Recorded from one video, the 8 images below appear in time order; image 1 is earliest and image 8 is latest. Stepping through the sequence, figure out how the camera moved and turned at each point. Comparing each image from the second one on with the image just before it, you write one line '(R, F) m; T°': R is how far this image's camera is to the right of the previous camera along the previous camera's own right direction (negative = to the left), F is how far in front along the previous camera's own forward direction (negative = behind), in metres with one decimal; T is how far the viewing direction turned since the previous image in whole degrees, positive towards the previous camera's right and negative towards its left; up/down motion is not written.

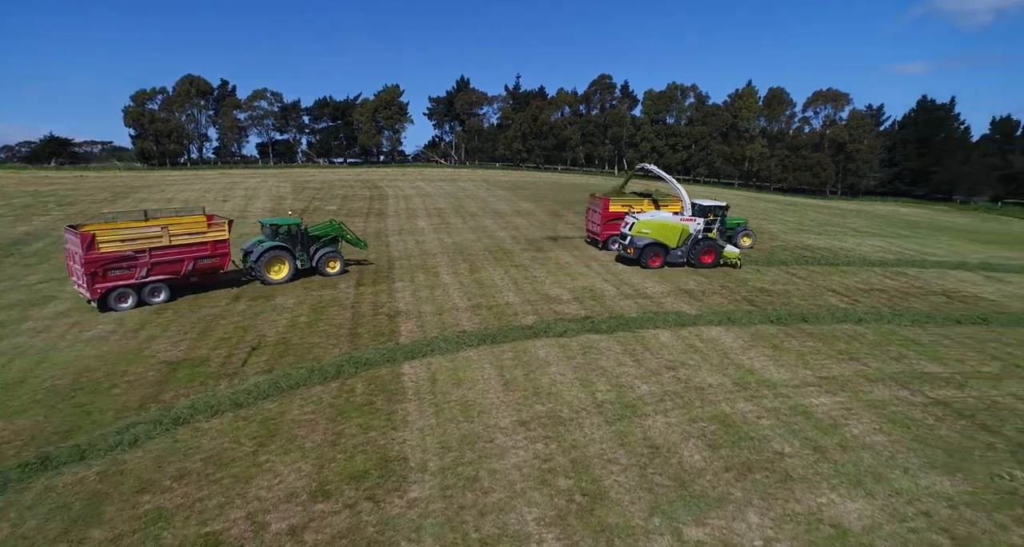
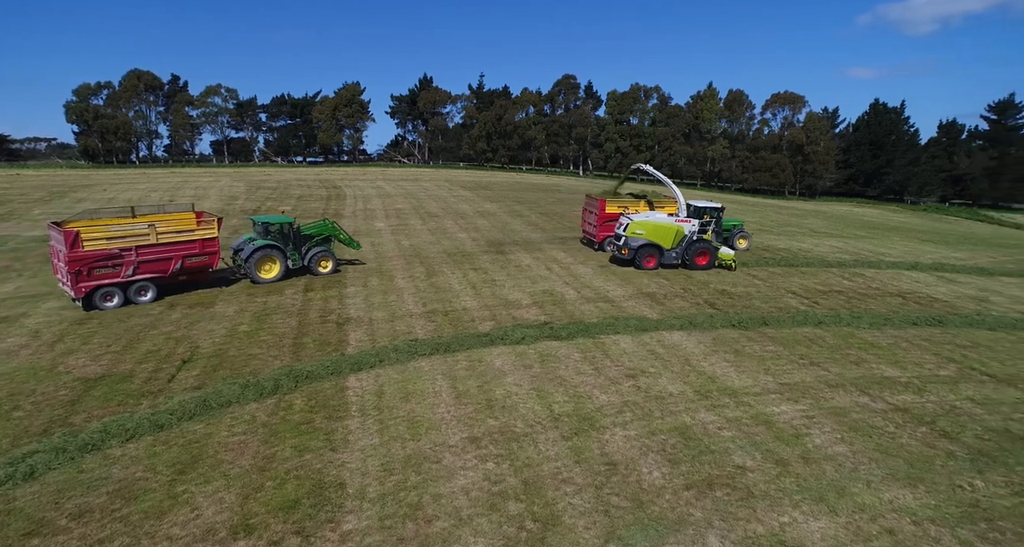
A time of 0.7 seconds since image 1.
(+0.3, +0.5) m; +3°
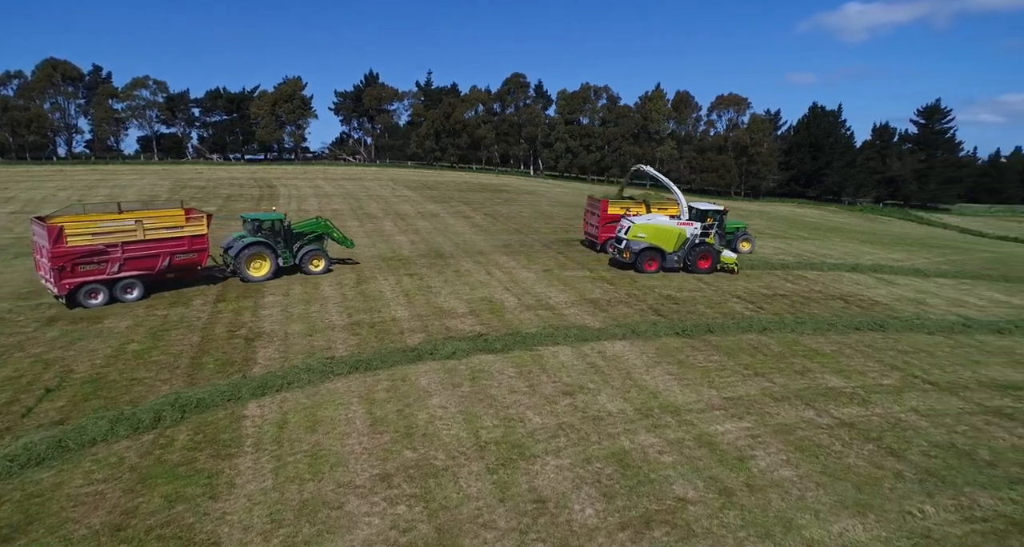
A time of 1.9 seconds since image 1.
(+0.6, +0.9) m; +5°
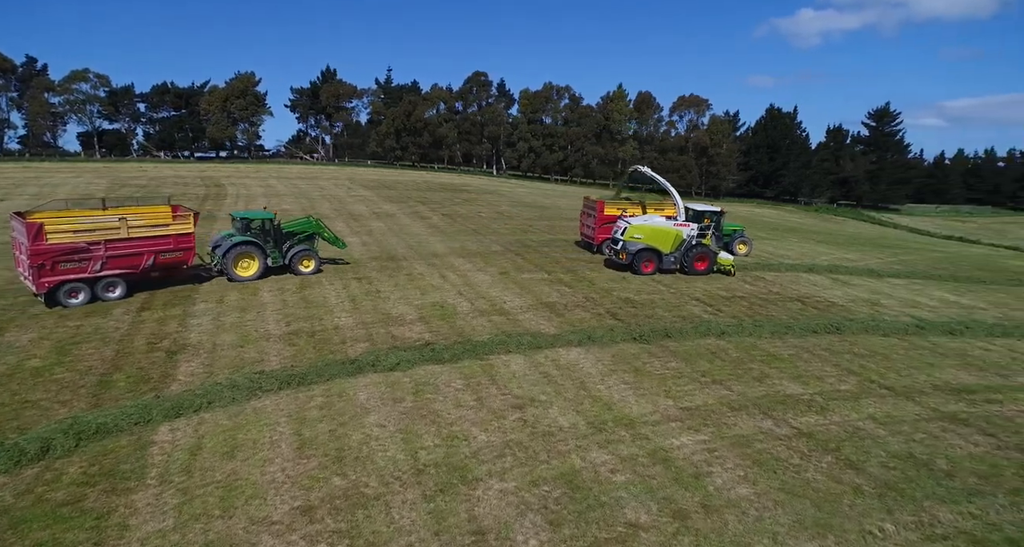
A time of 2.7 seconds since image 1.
(+0.4, +0.6) m; +4°
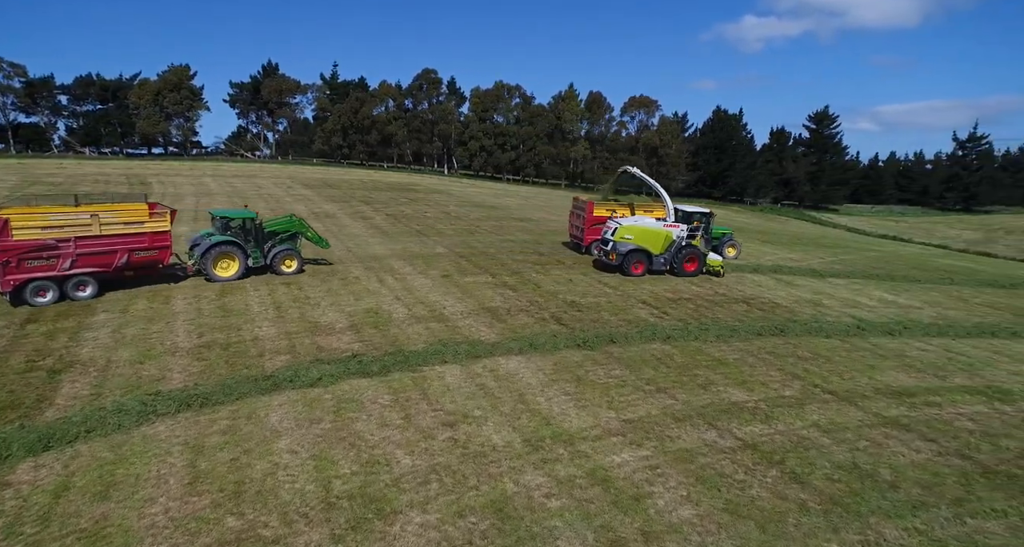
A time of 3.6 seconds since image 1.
(+0.4, +0.7) m; +5°
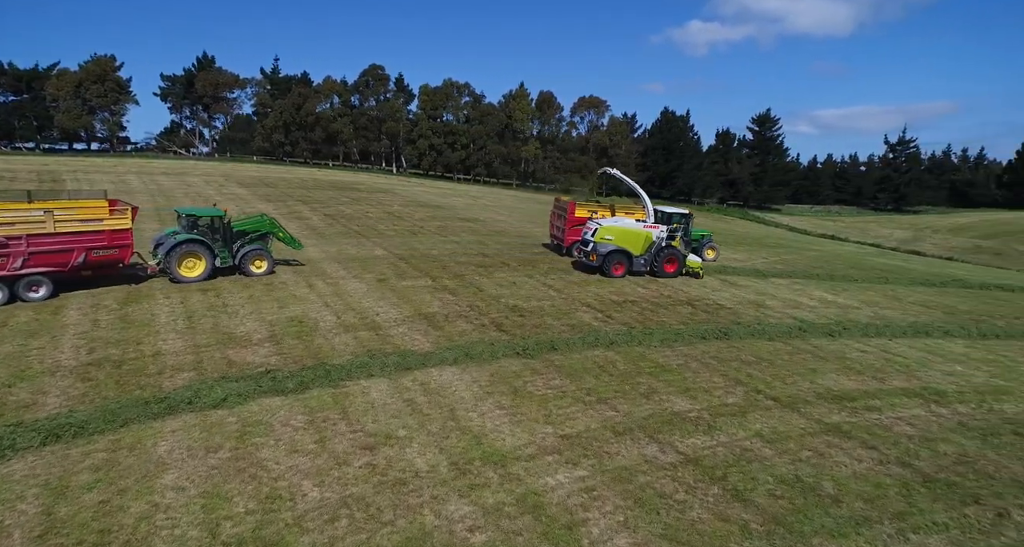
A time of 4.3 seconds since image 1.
(+0.4, +0.7) m; +5°
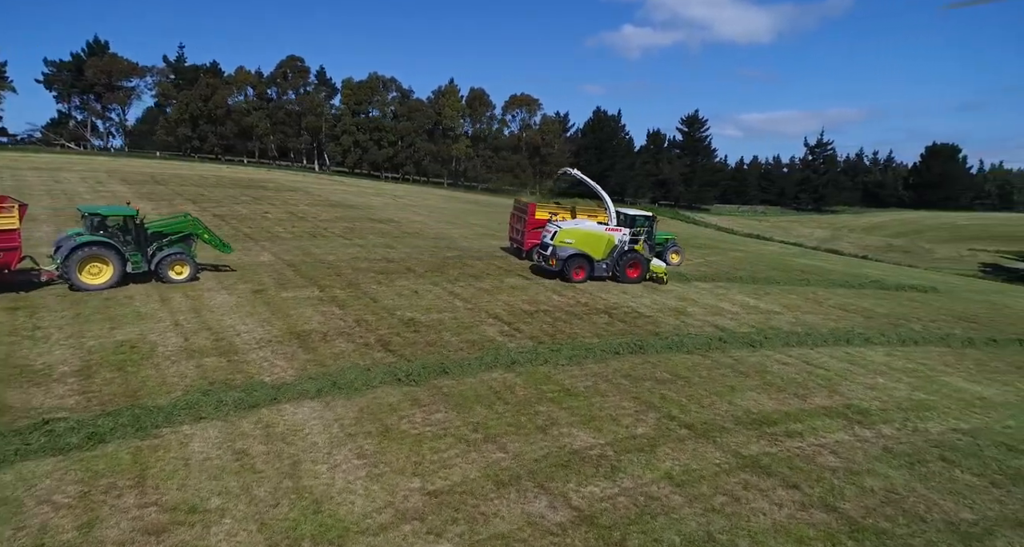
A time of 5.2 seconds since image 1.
(+1.0, +1.4) m; +6°
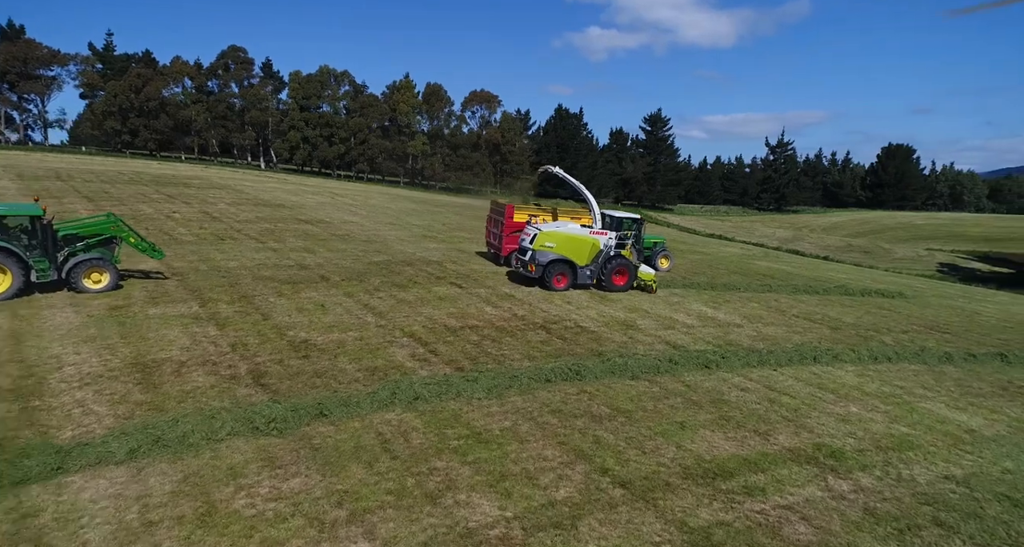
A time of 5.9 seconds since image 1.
(+1.0, +1.7) m; +3°
